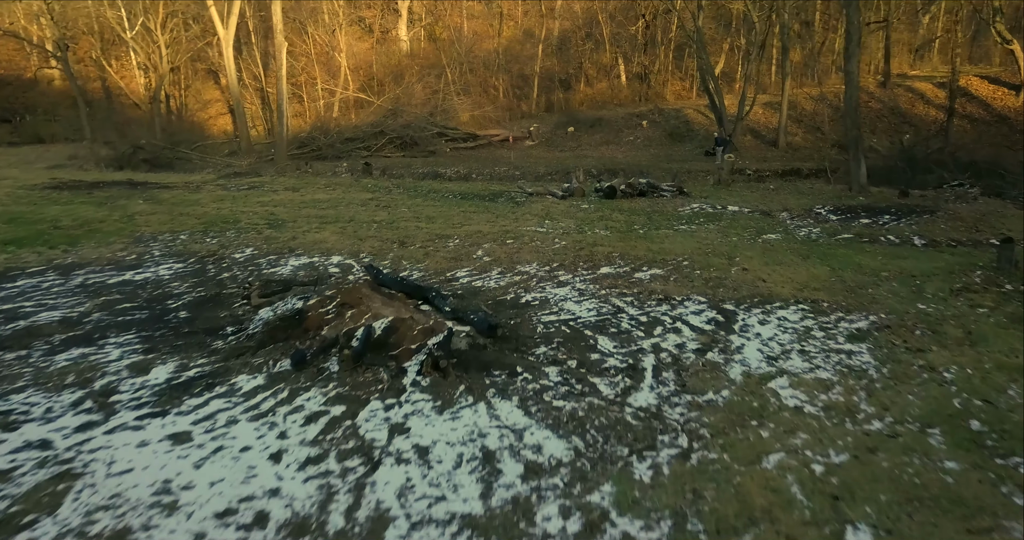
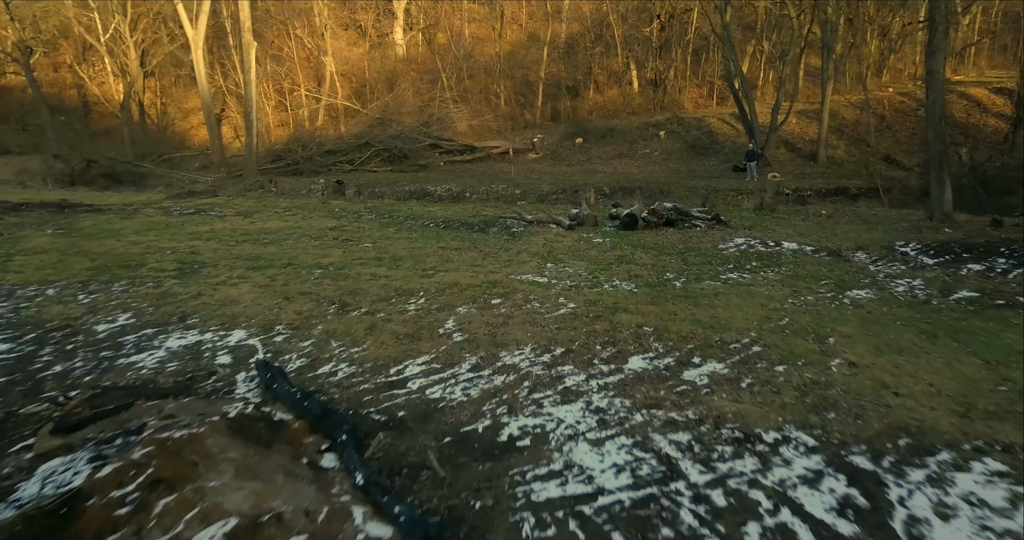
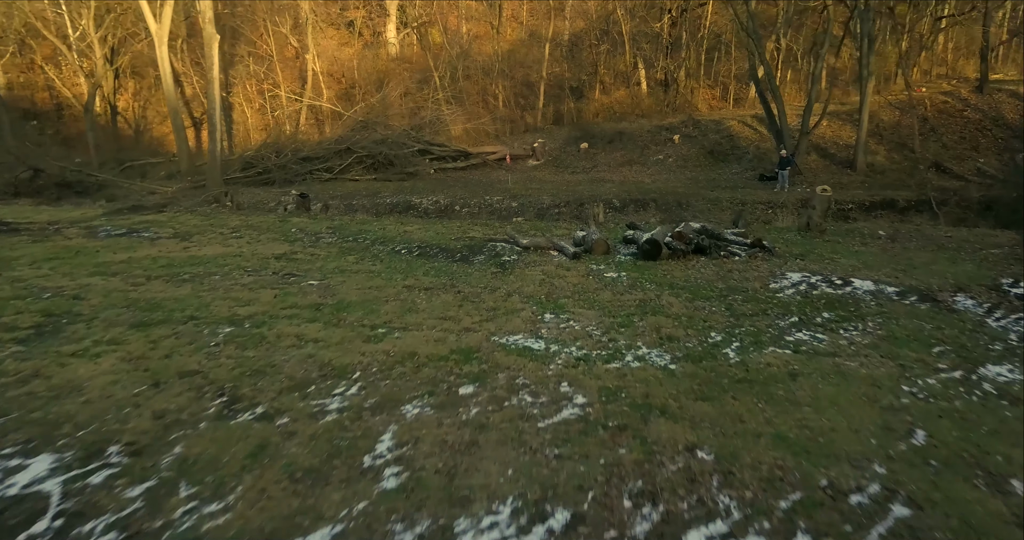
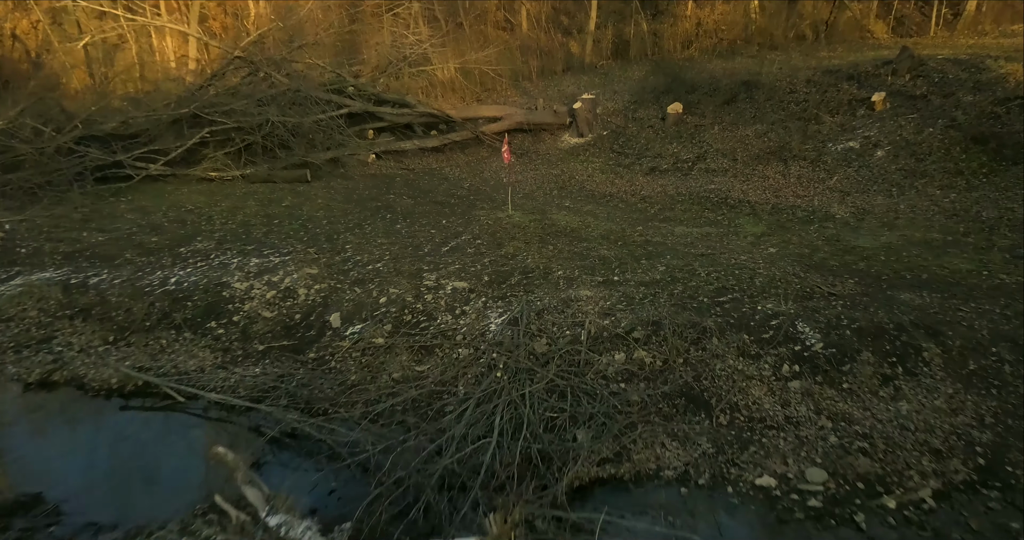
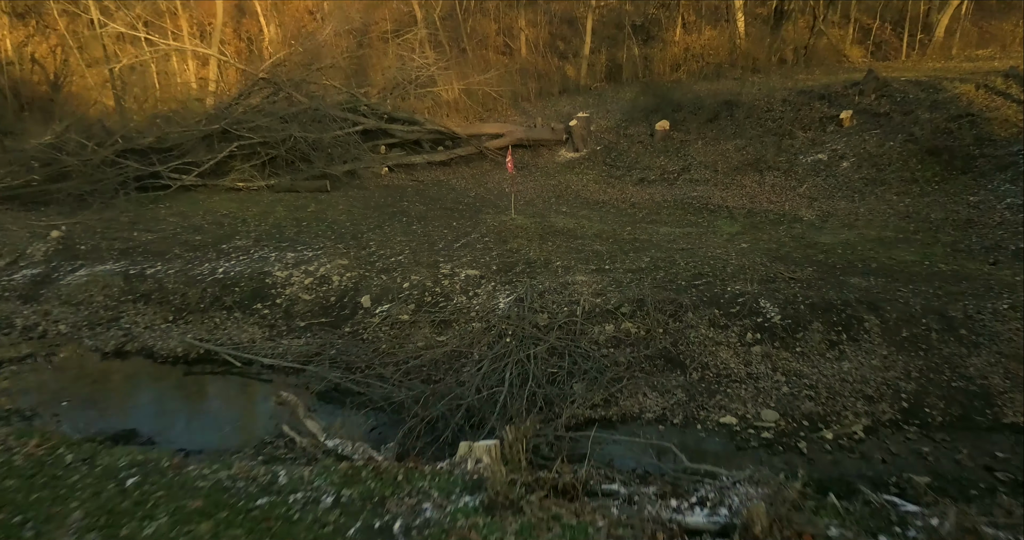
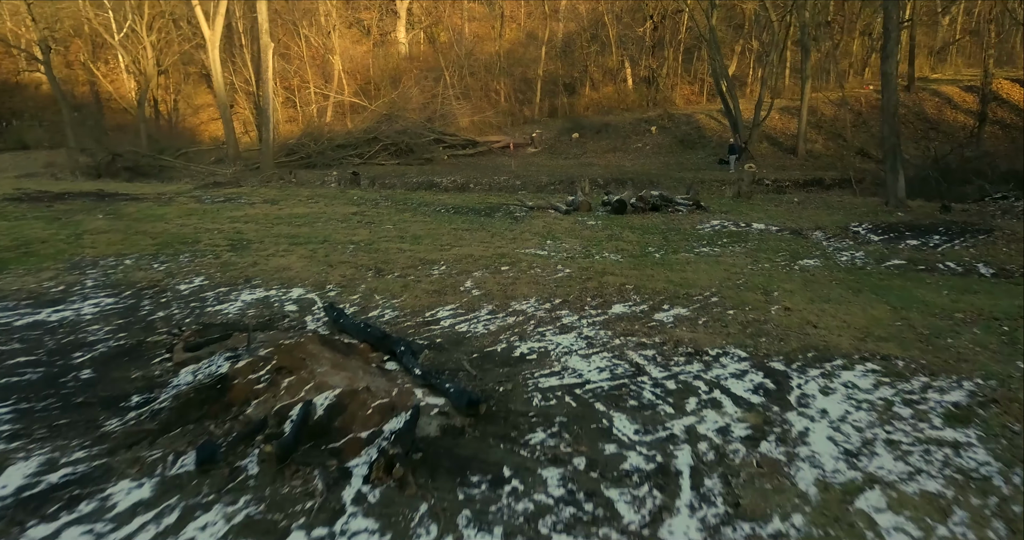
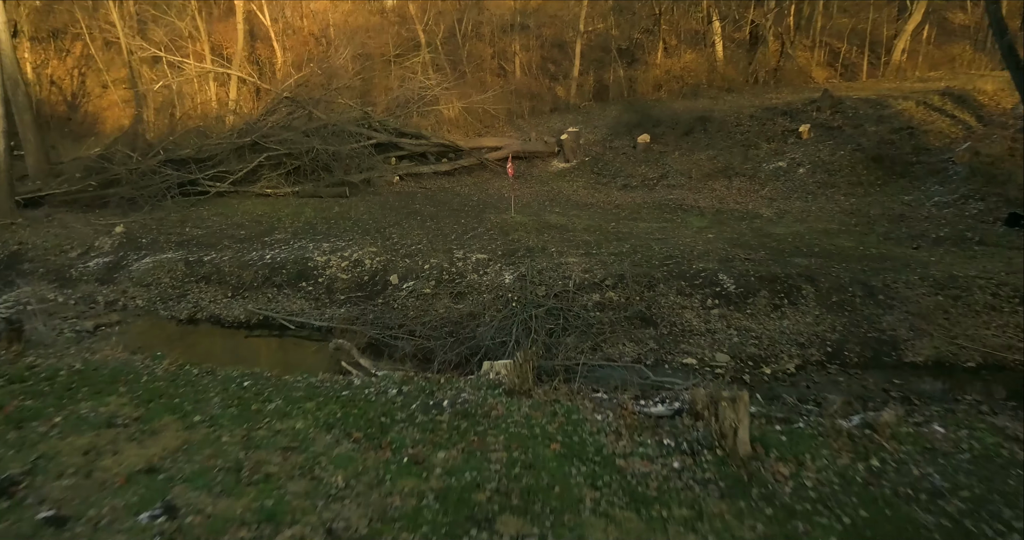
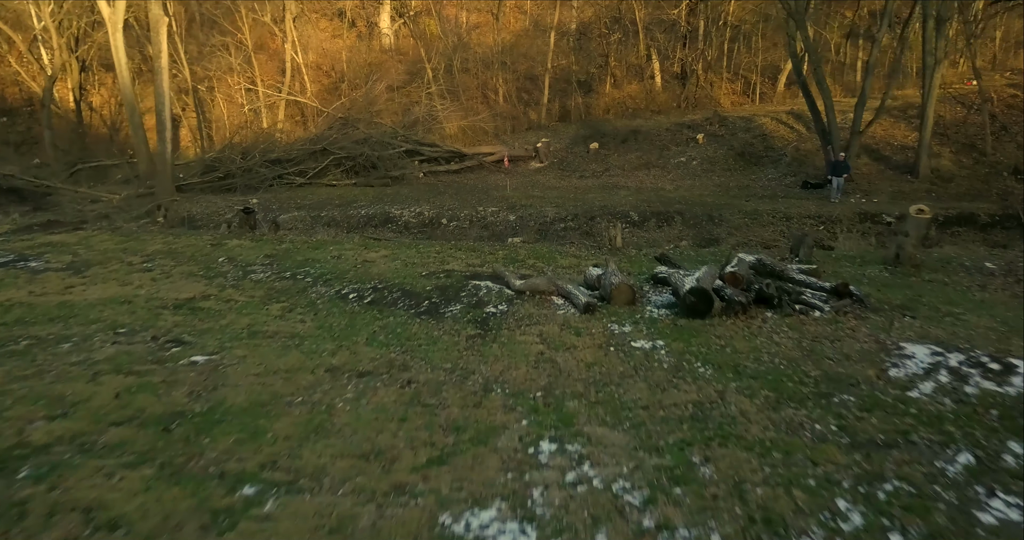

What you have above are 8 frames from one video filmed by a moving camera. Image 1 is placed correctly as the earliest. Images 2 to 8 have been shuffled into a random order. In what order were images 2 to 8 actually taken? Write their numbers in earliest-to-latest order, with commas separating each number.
6, 2, 3, 8, 7, 5, 4
